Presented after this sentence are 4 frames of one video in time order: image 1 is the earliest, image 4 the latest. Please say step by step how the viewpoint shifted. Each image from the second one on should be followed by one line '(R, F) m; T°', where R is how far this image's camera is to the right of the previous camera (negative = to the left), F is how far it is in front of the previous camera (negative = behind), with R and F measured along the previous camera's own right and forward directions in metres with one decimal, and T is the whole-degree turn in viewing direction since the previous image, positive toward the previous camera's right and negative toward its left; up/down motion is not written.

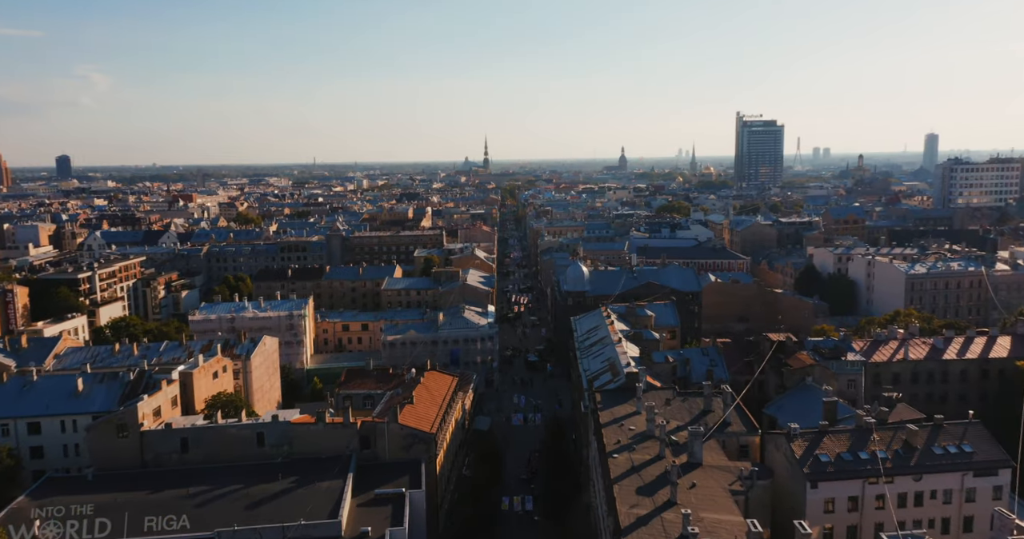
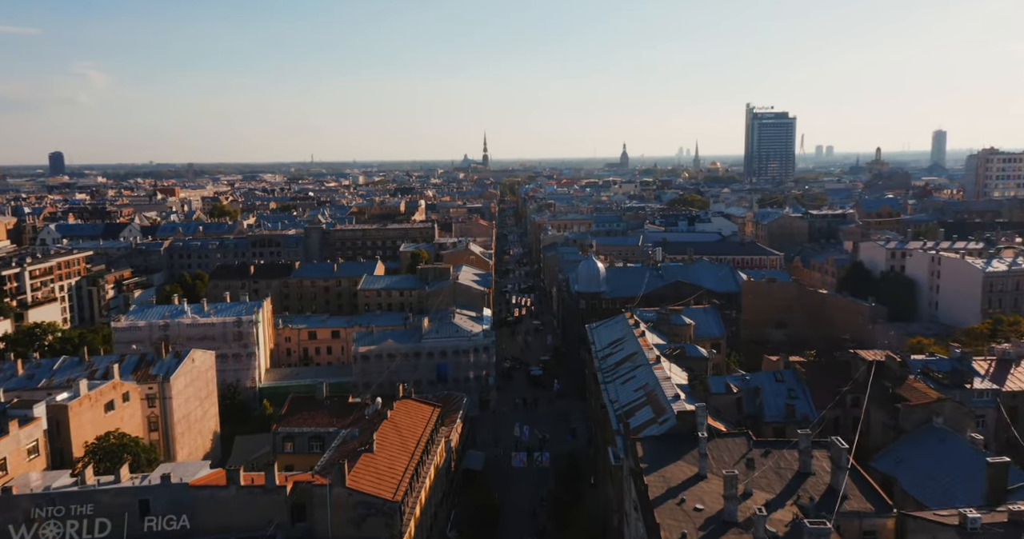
(0.0, +9.9) m; 0°
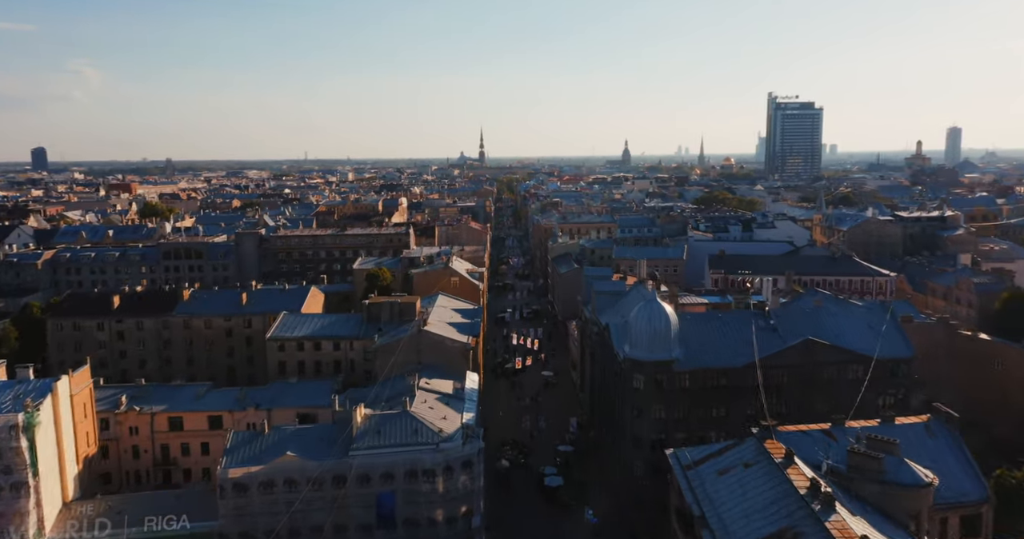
(-0.2, +20.3) m; 0°
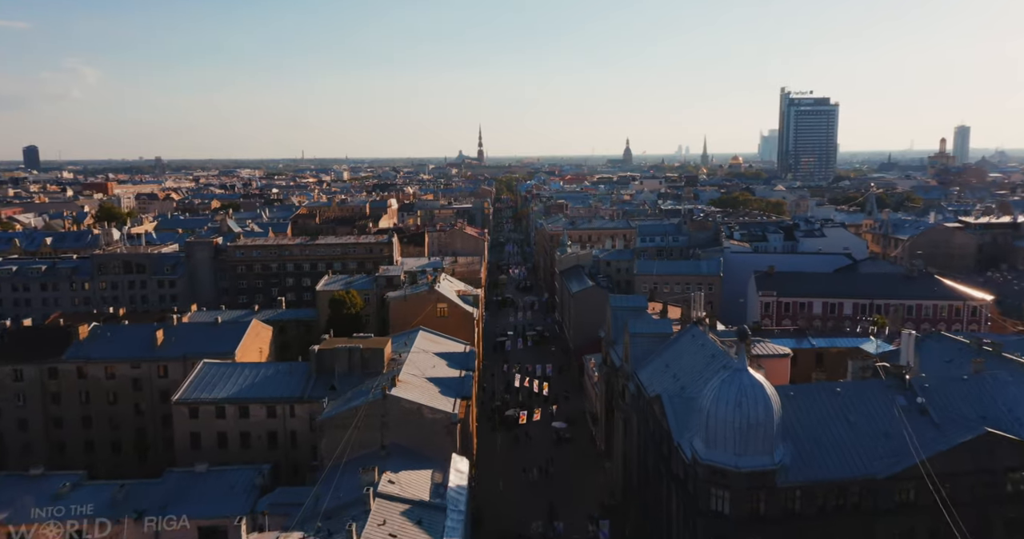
(-0.2, +9.7) m; 0°
